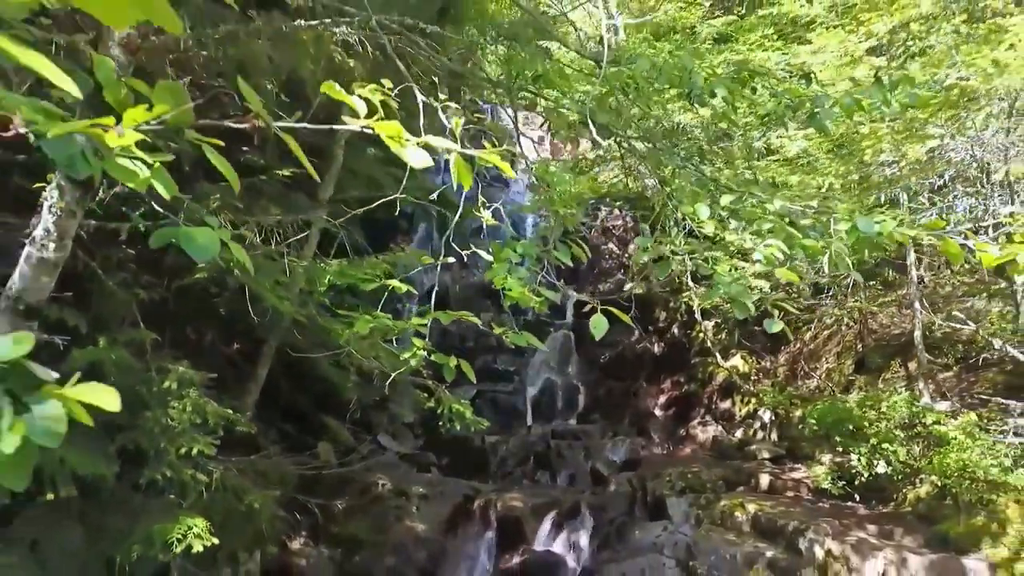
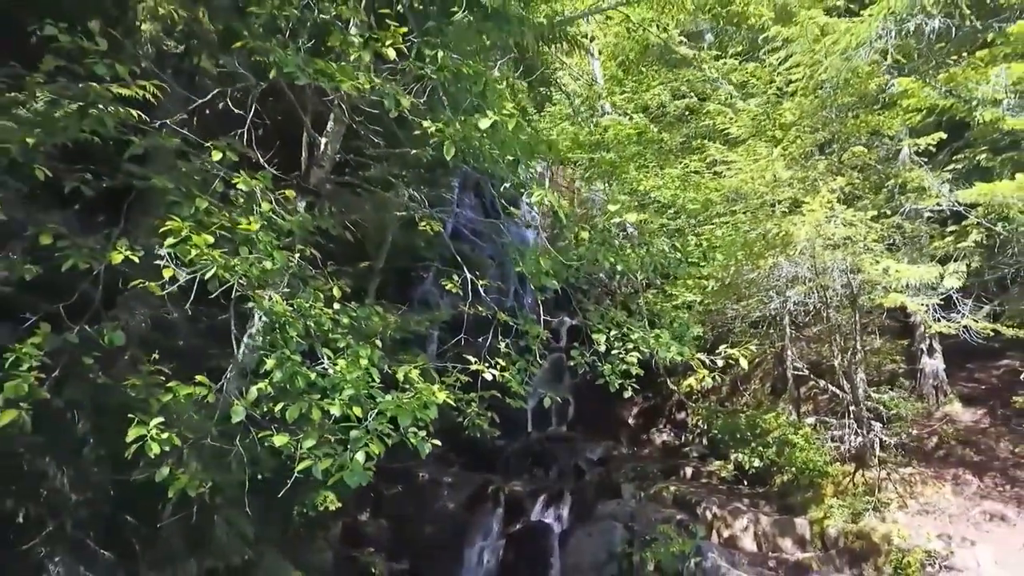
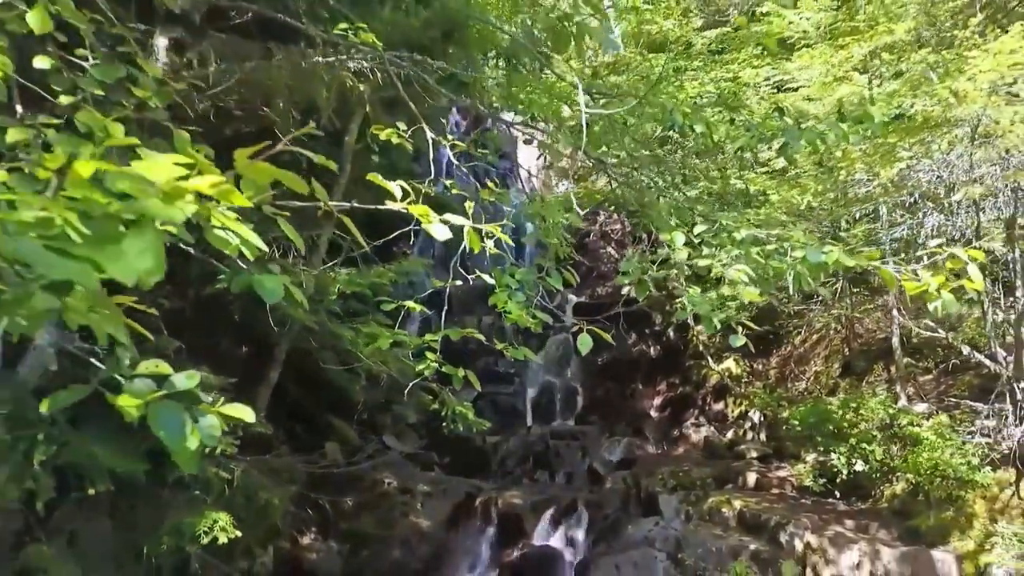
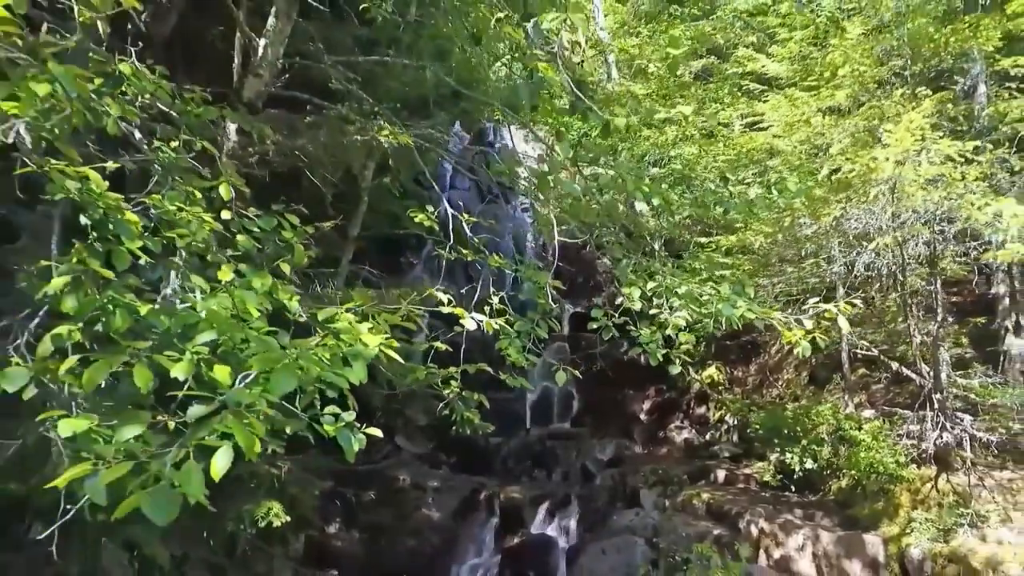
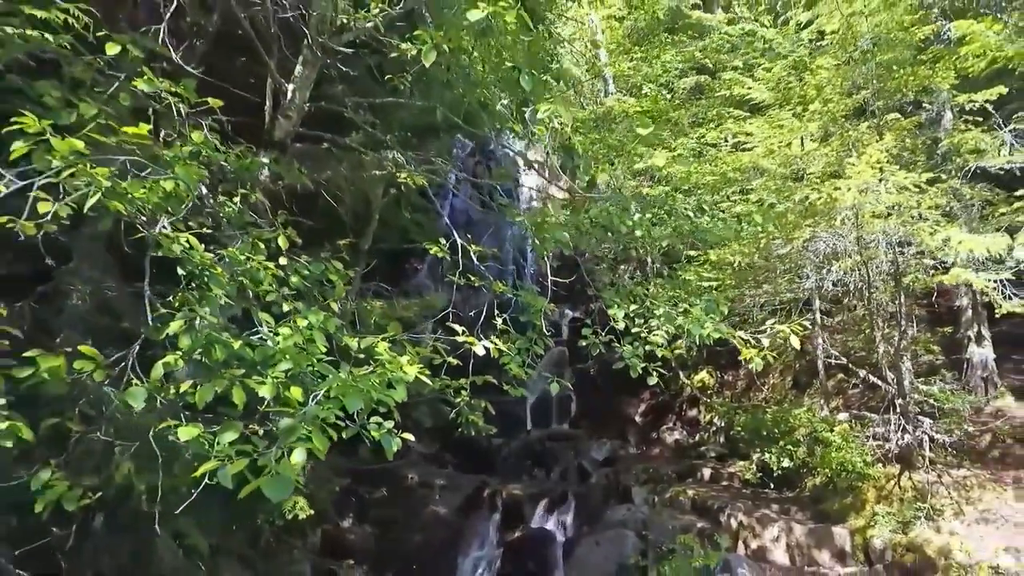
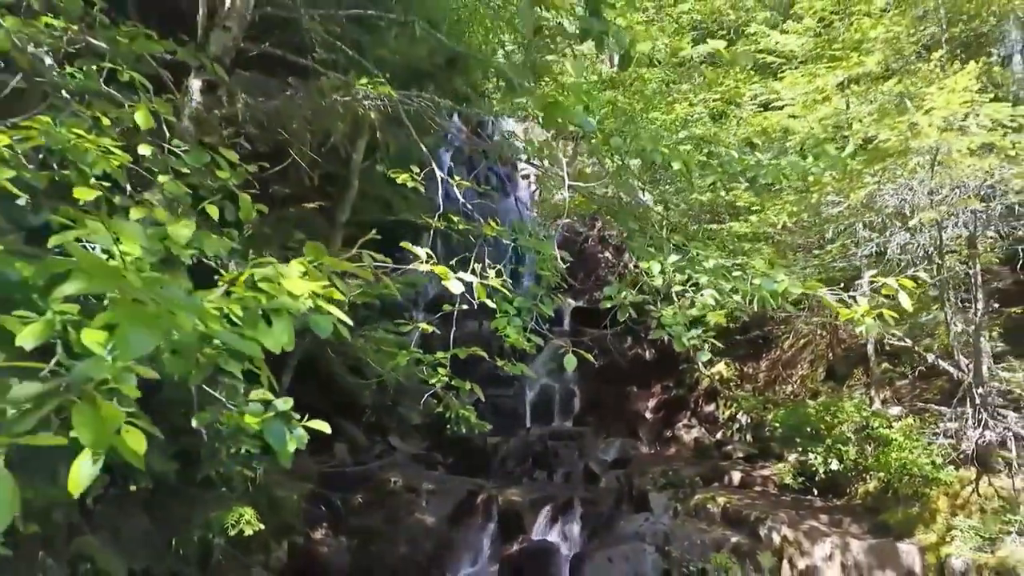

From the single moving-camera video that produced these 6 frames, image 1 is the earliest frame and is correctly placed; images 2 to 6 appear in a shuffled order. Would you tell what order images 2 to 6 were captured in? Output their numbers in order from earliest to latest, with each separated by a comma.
3, 6, 4, 5, 2
